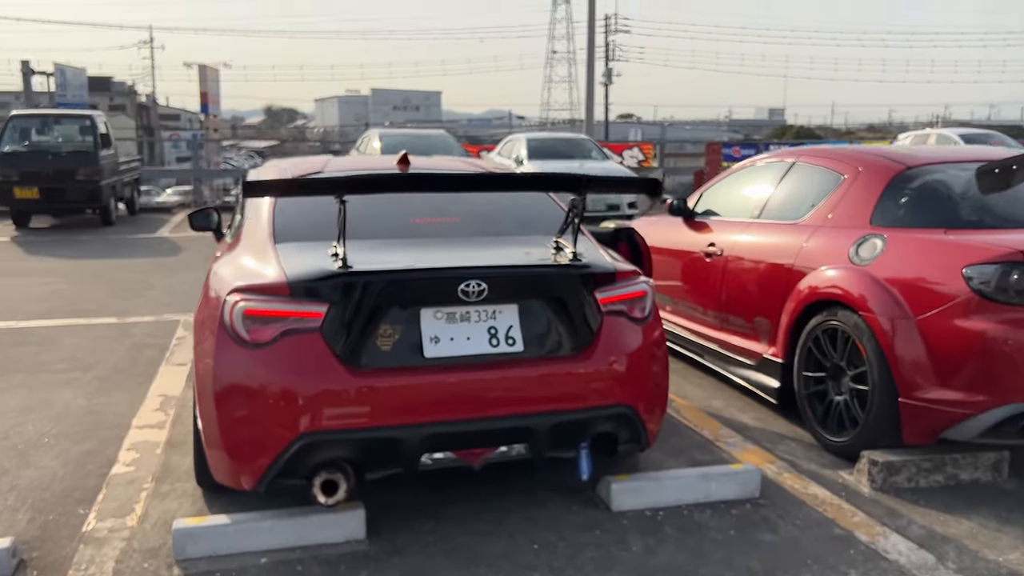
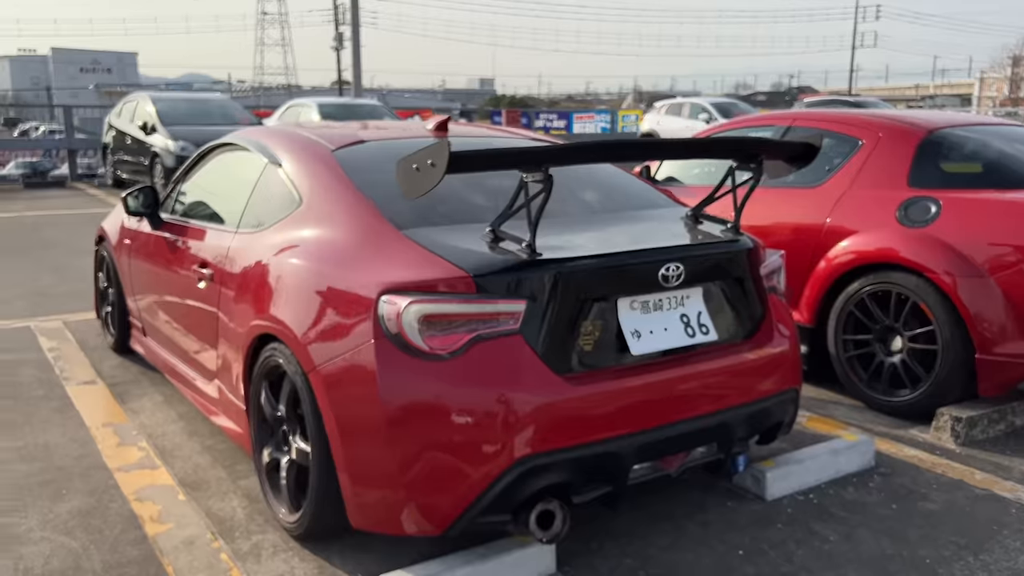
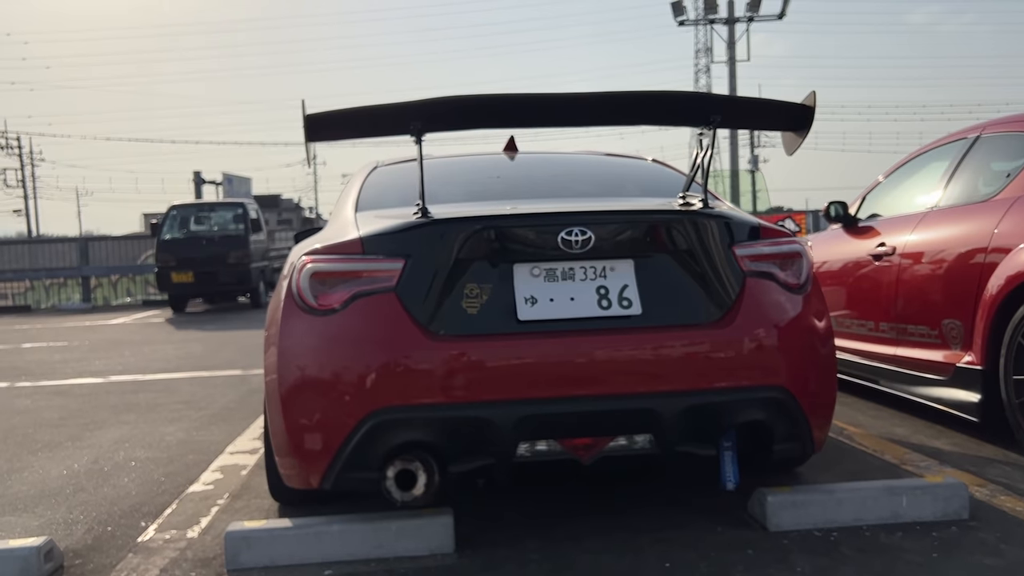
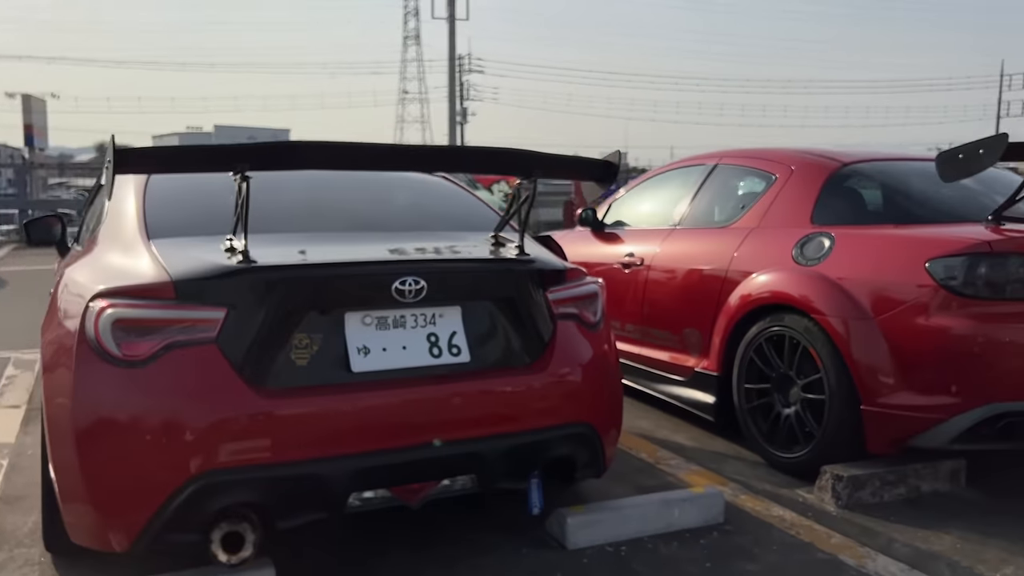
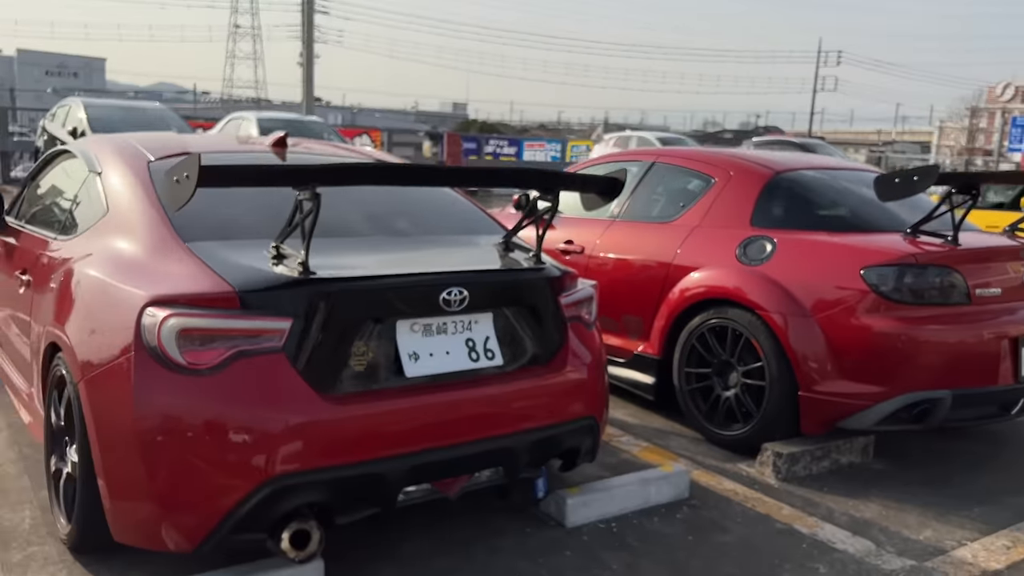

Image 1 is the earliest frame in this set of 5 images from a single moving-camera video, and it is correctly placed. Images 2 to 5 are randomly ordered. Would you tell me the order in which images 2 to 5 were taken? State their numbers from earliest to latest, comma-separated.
3, 4, 5, 2
